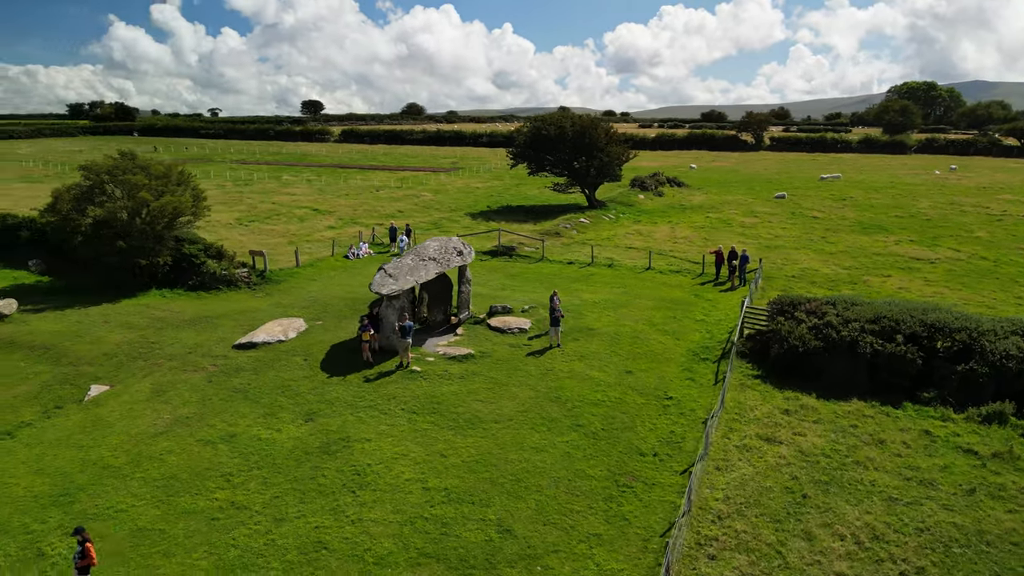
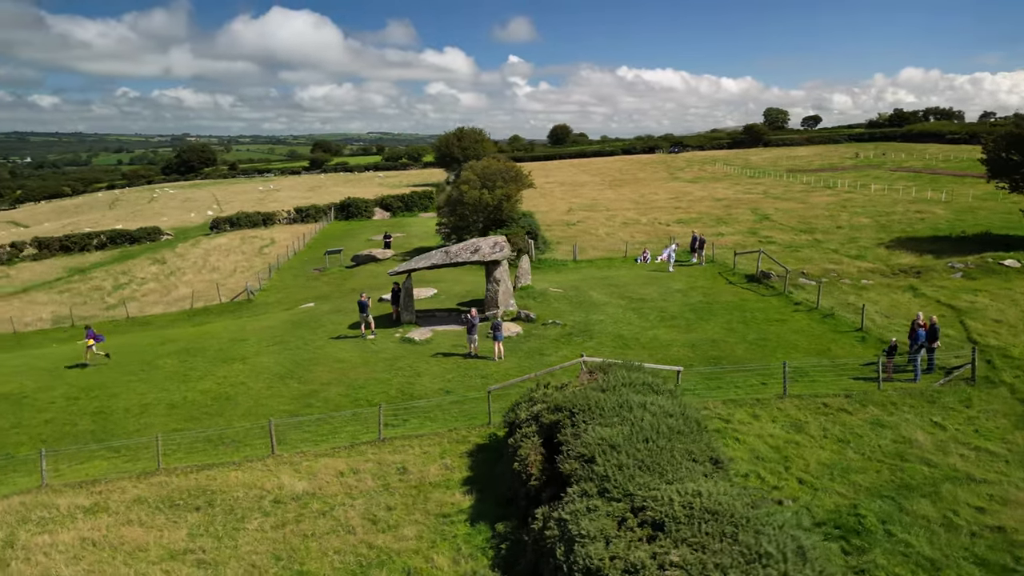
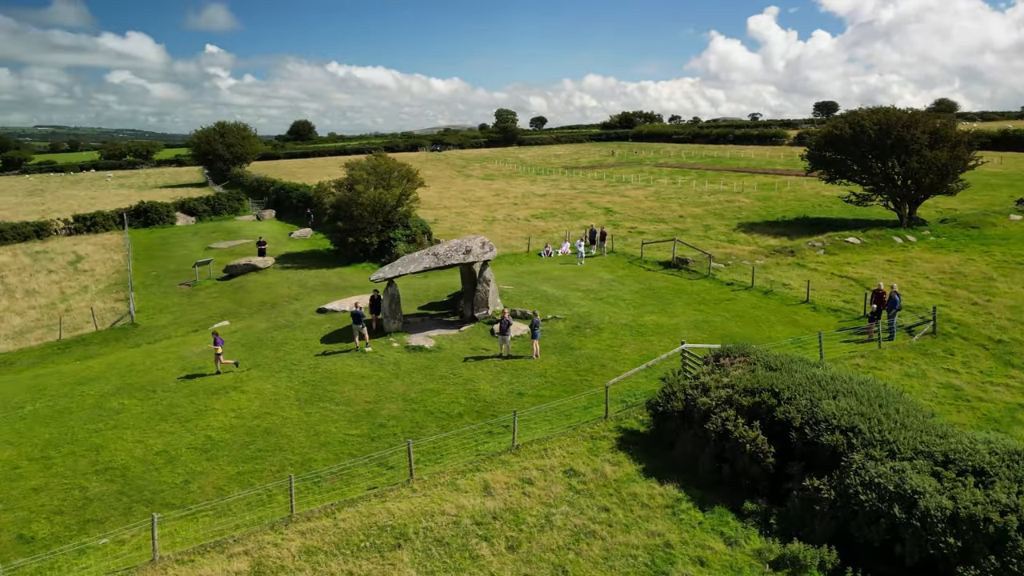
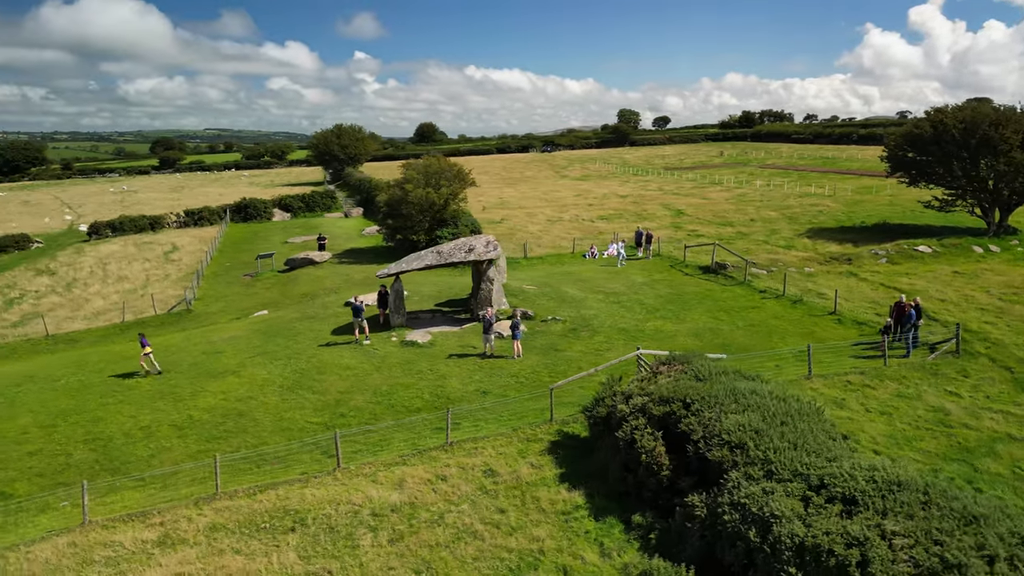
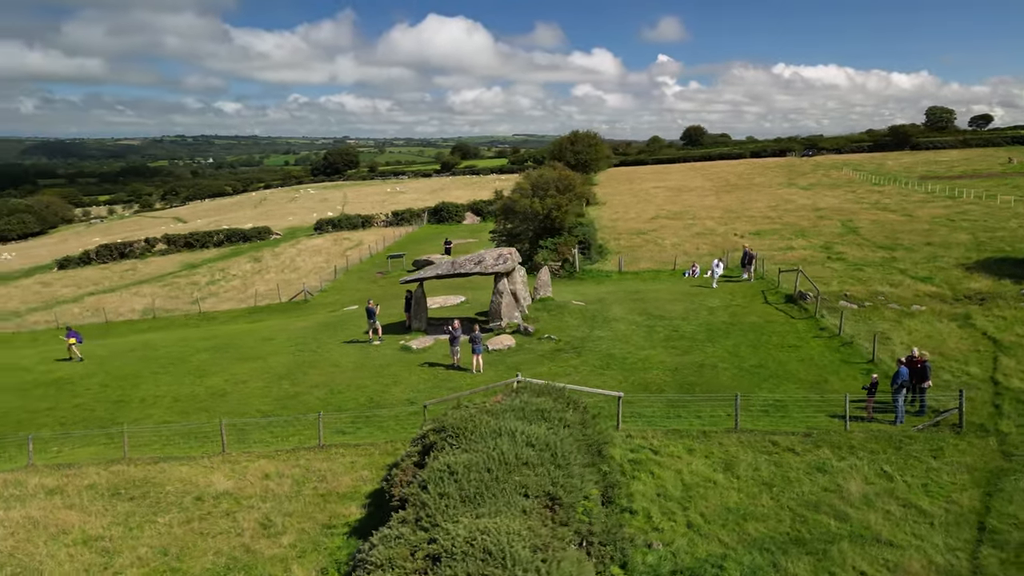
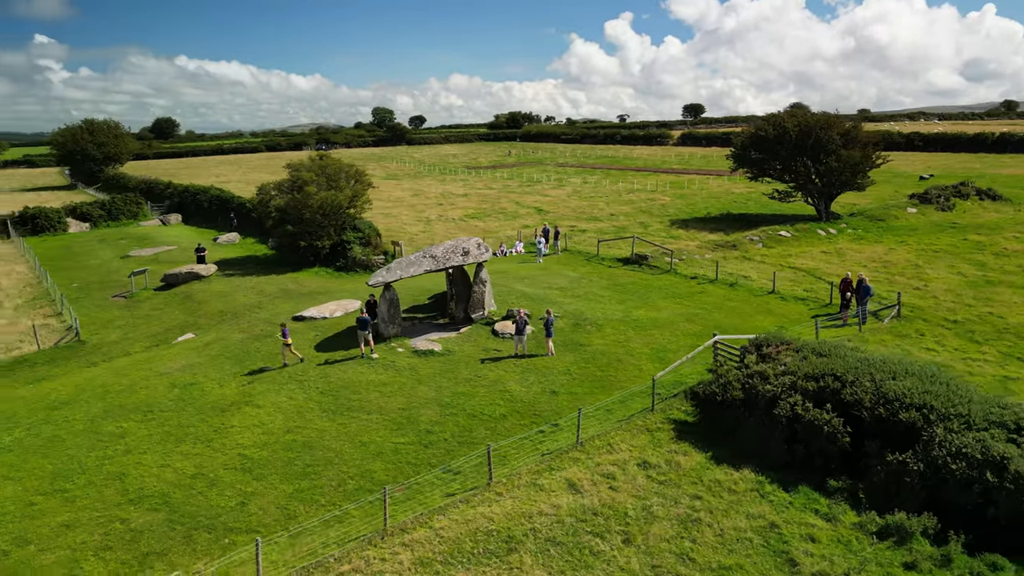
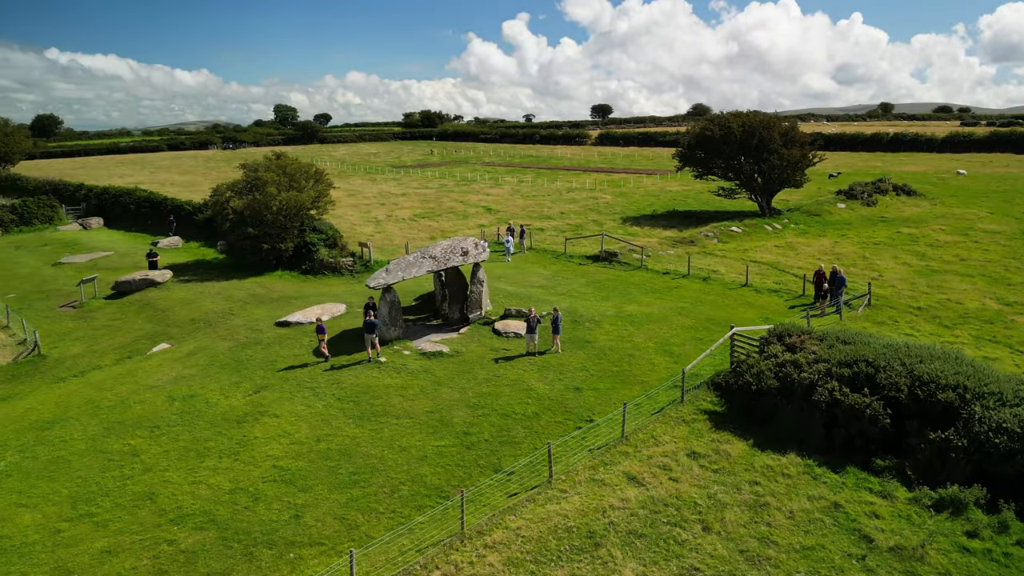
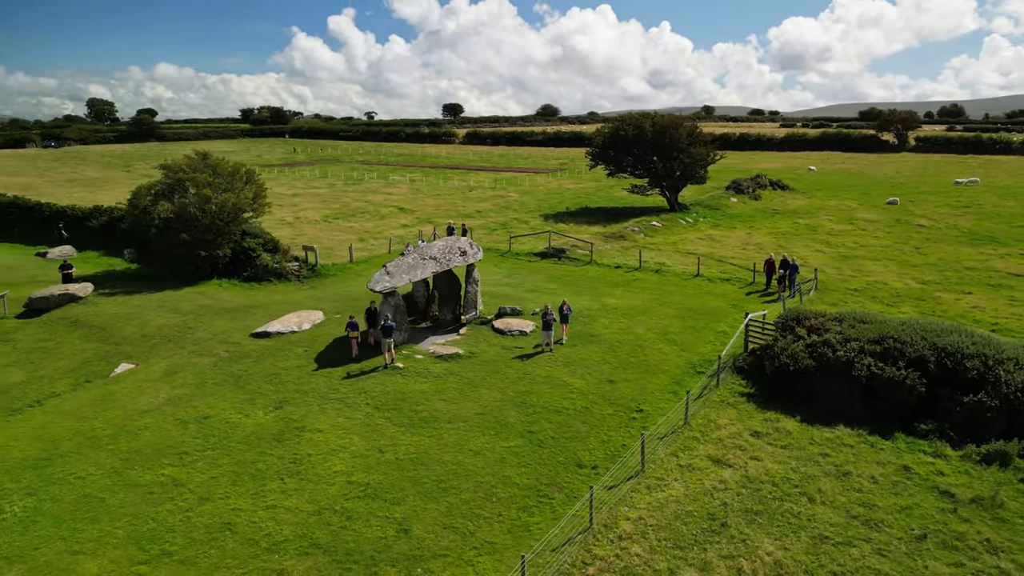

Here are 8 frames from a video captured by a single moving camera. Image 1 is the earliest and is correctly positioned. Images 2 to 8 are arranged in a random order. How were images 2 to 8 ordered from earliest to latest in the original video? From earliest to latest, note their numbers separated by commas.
8, 7, 6, 3, 4, 2, 5
